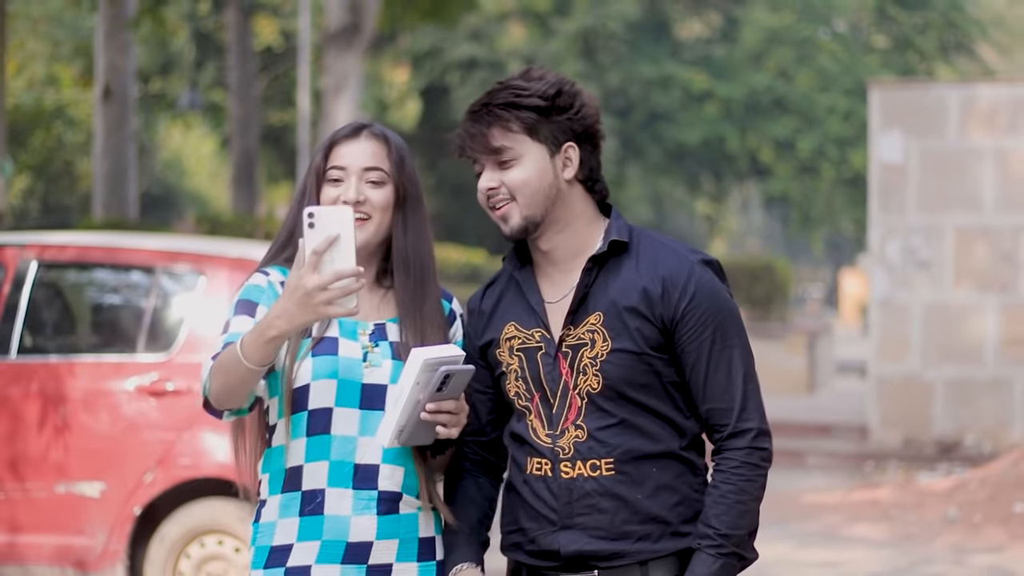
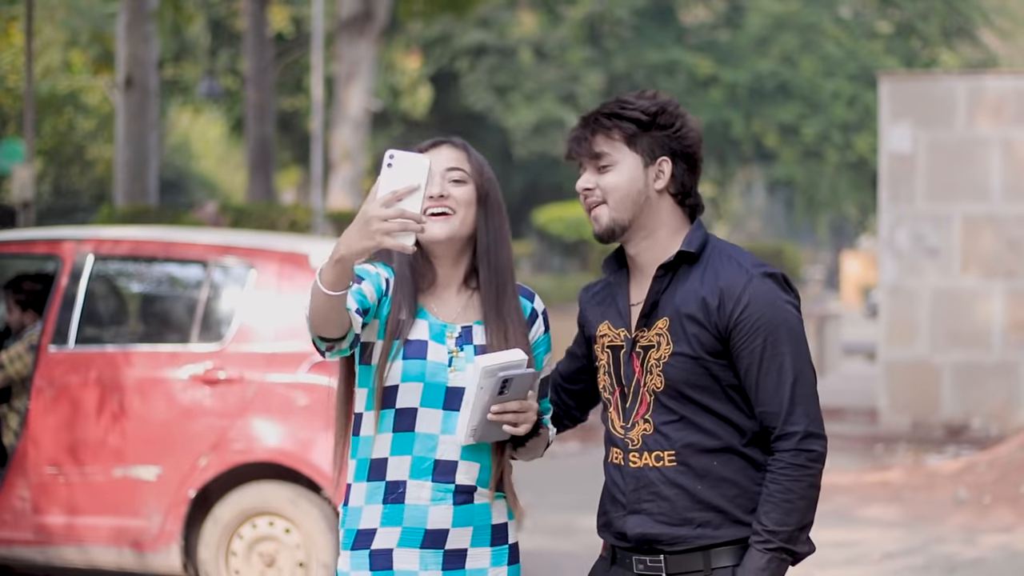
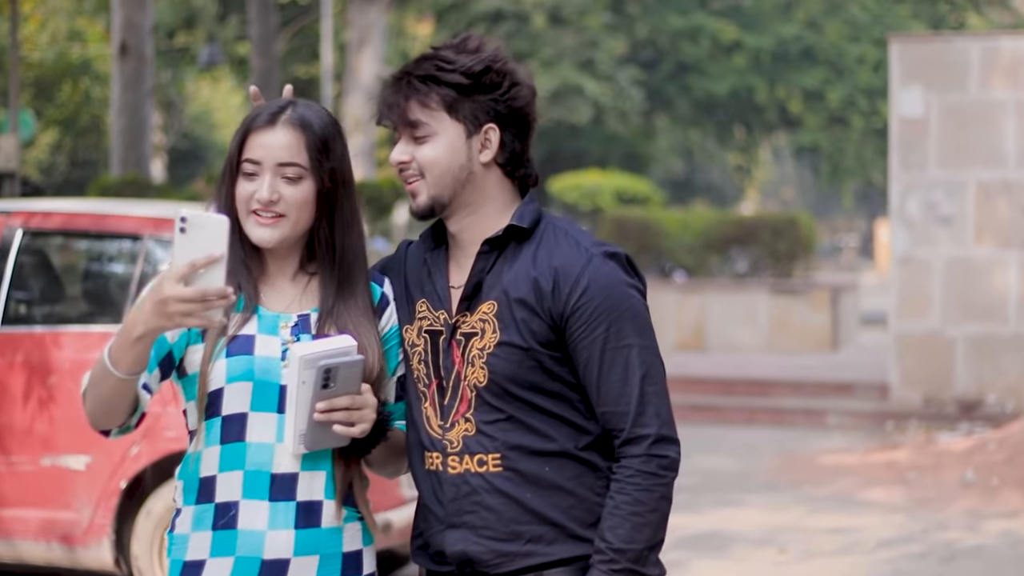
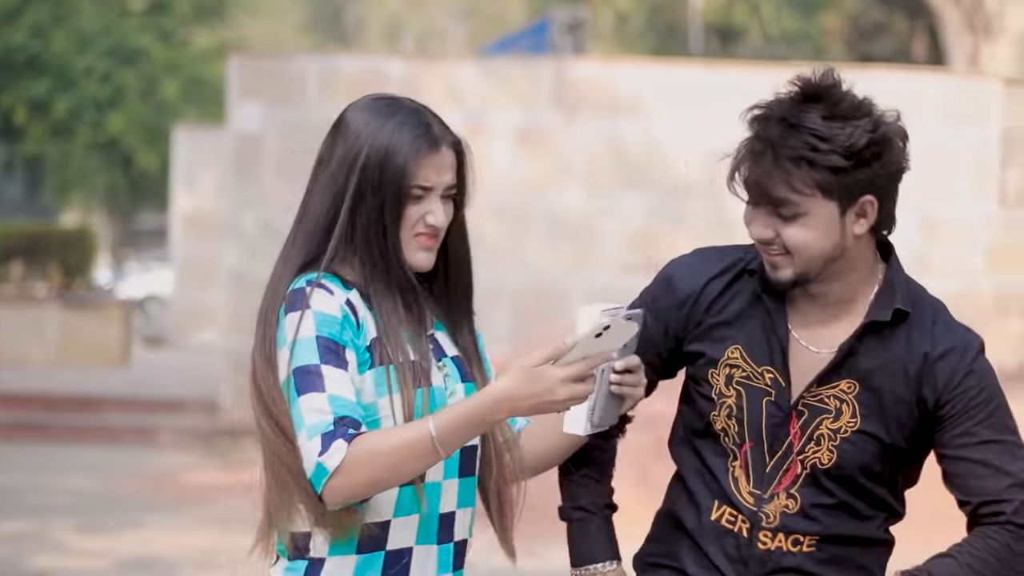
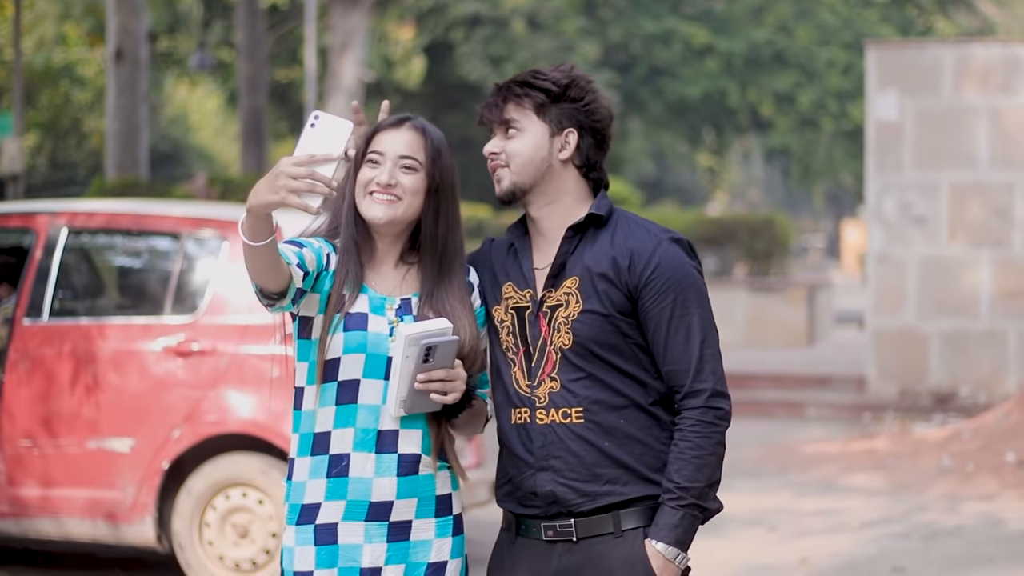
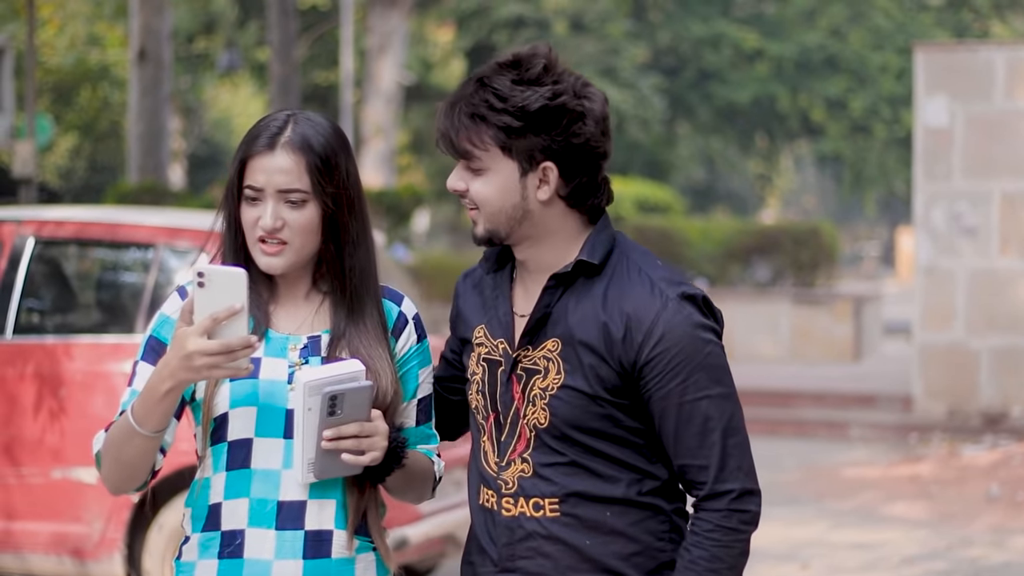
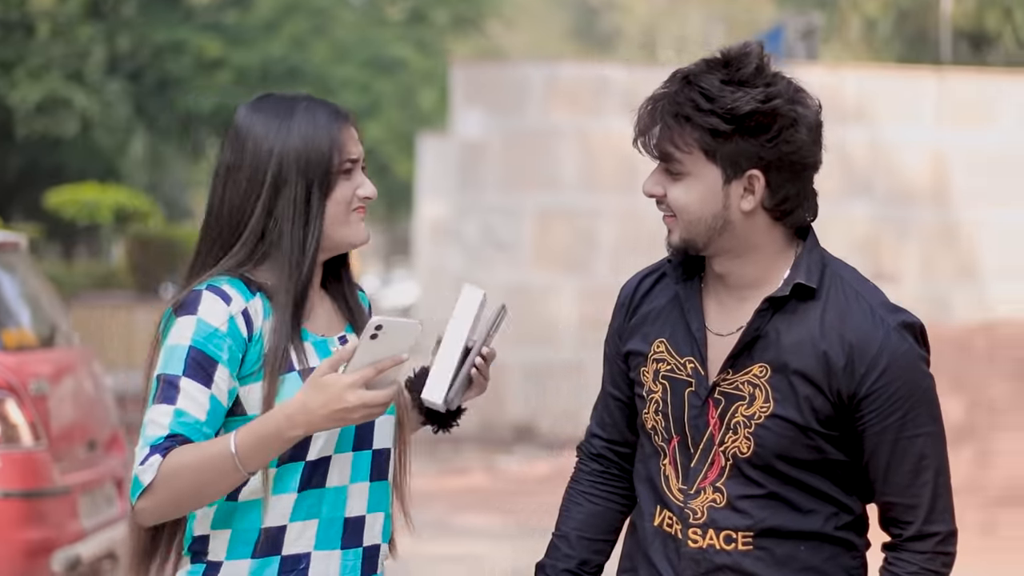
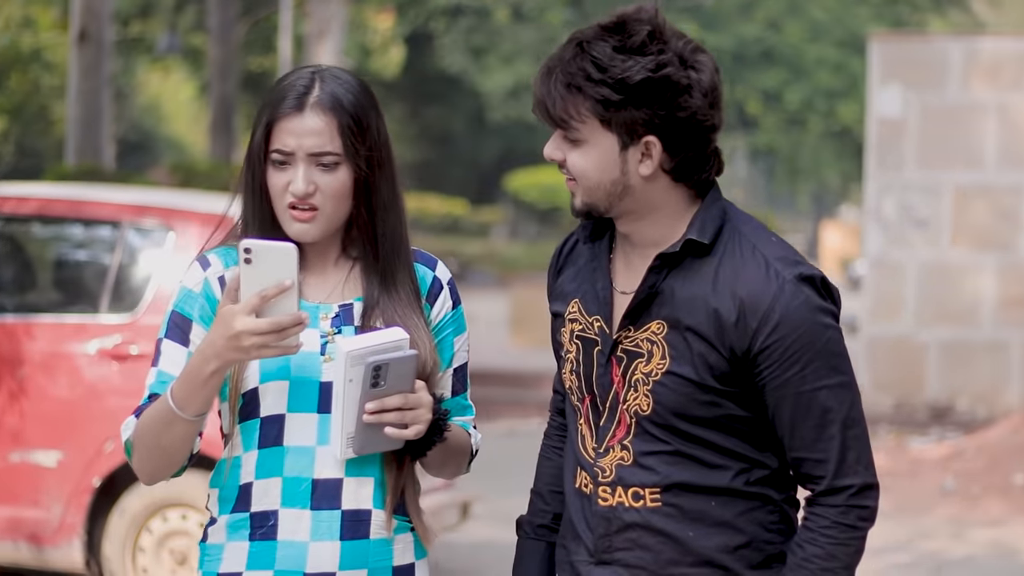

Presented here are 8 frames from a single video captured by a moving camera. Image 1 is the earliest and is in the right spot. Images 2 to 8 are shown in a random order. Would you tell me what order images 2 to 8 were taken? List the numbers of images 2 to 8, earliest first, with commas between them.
2, 5, 3, 6, 8, 7, 4
